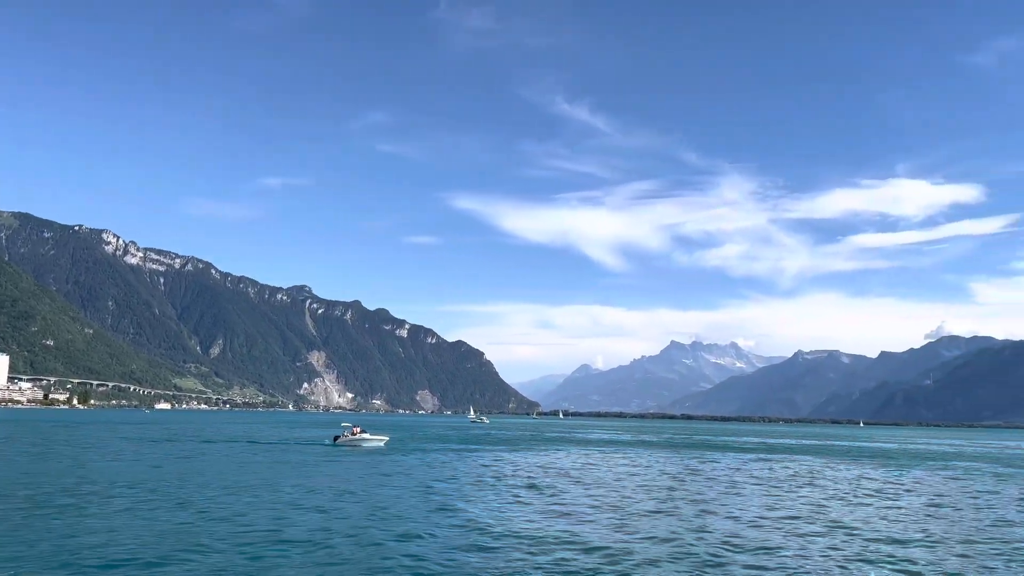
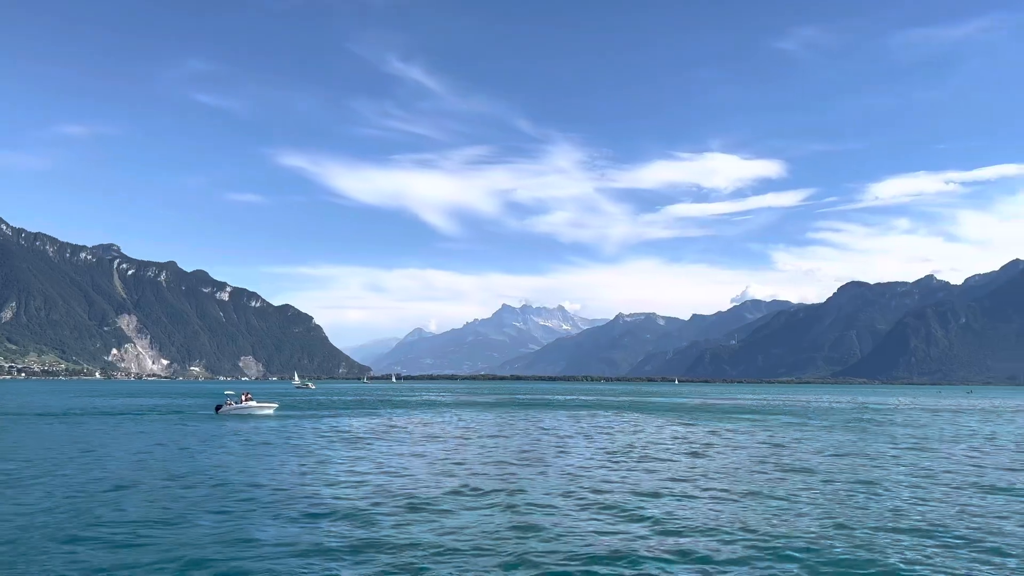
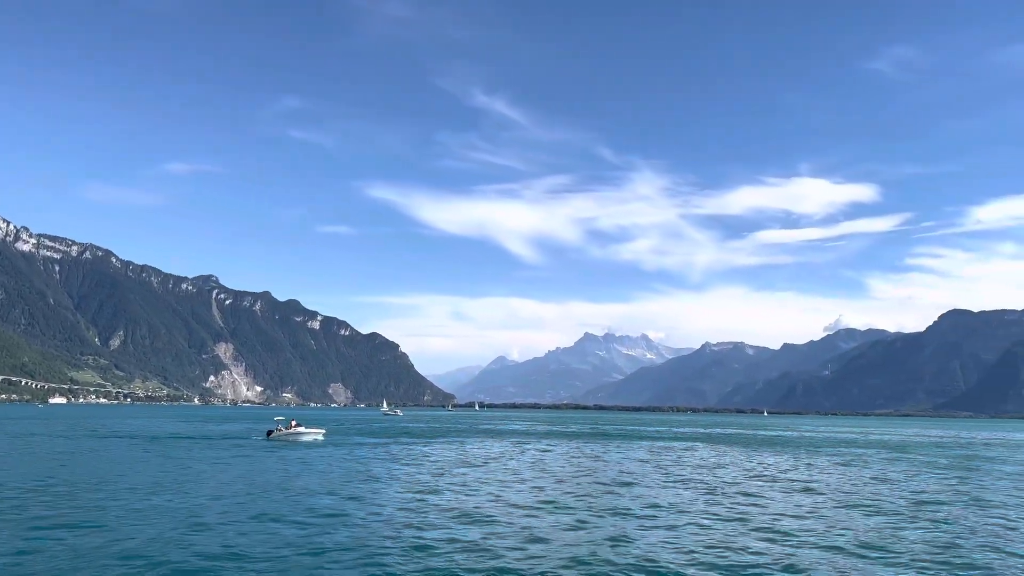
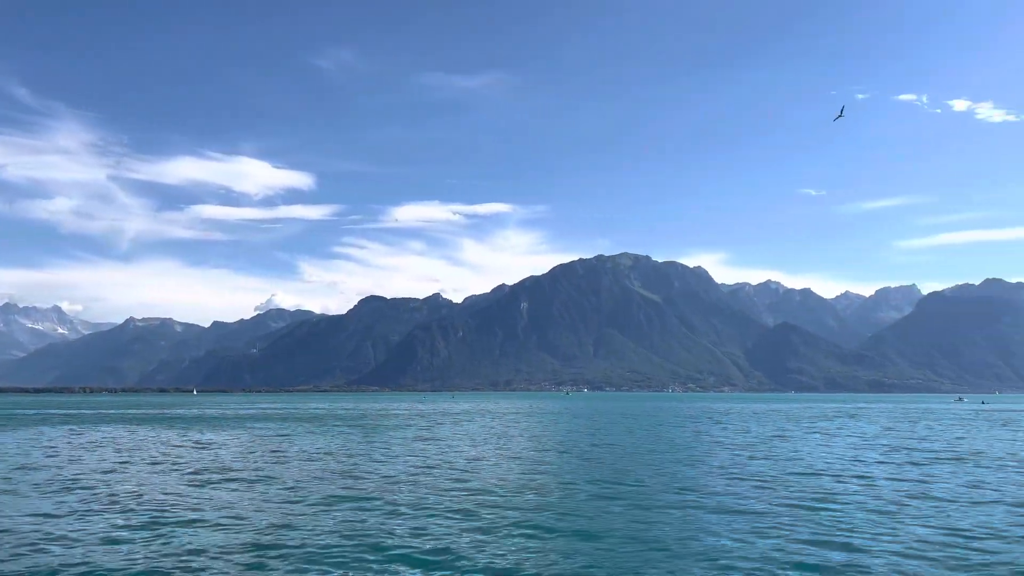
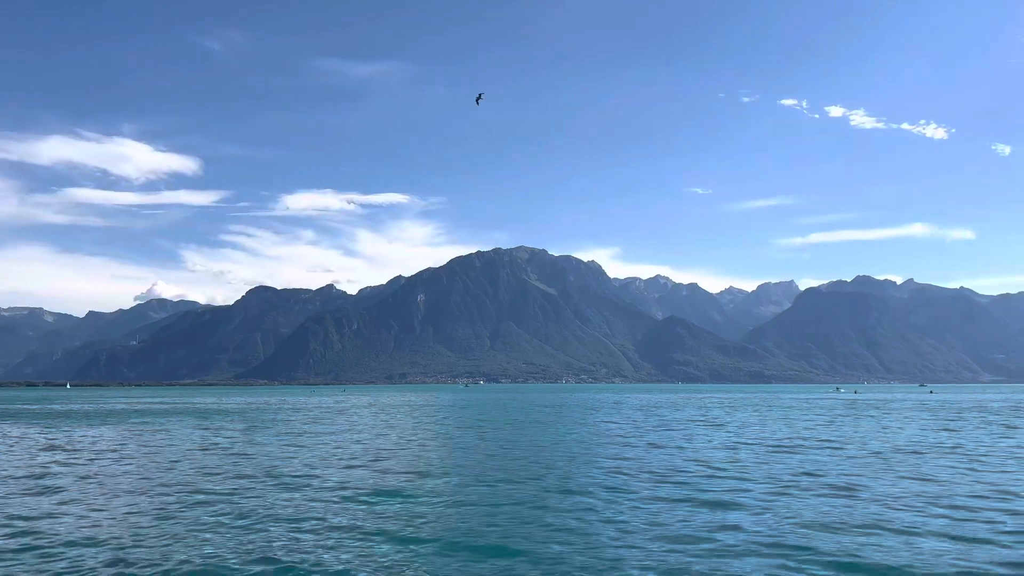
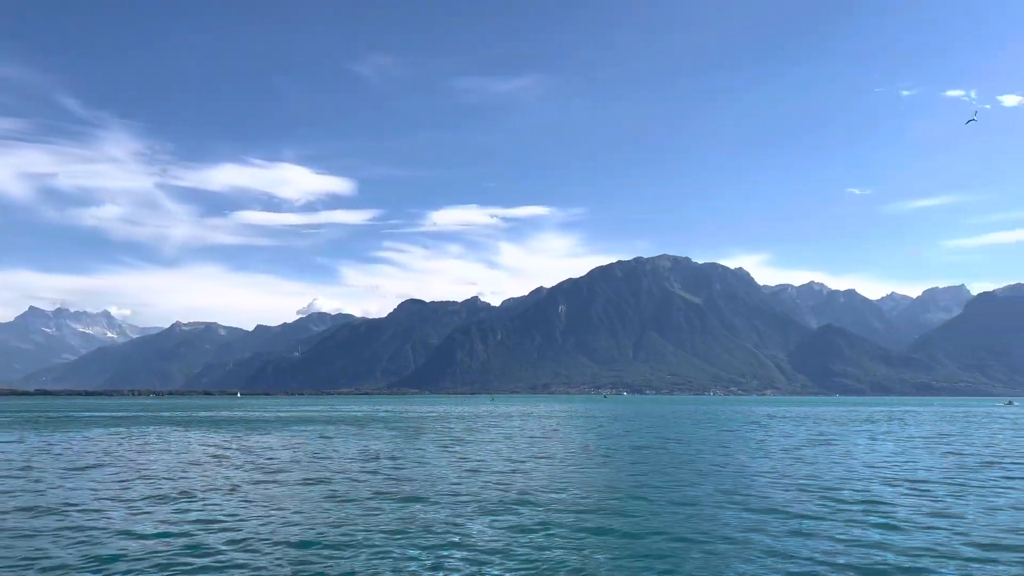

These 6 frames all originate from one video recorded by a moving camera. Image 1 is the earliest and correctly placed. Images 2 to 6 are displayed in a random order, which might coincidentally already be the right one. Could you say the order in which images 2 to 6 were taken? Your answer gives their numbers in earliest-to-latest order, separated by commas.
3, 2, 6, 4, 5
